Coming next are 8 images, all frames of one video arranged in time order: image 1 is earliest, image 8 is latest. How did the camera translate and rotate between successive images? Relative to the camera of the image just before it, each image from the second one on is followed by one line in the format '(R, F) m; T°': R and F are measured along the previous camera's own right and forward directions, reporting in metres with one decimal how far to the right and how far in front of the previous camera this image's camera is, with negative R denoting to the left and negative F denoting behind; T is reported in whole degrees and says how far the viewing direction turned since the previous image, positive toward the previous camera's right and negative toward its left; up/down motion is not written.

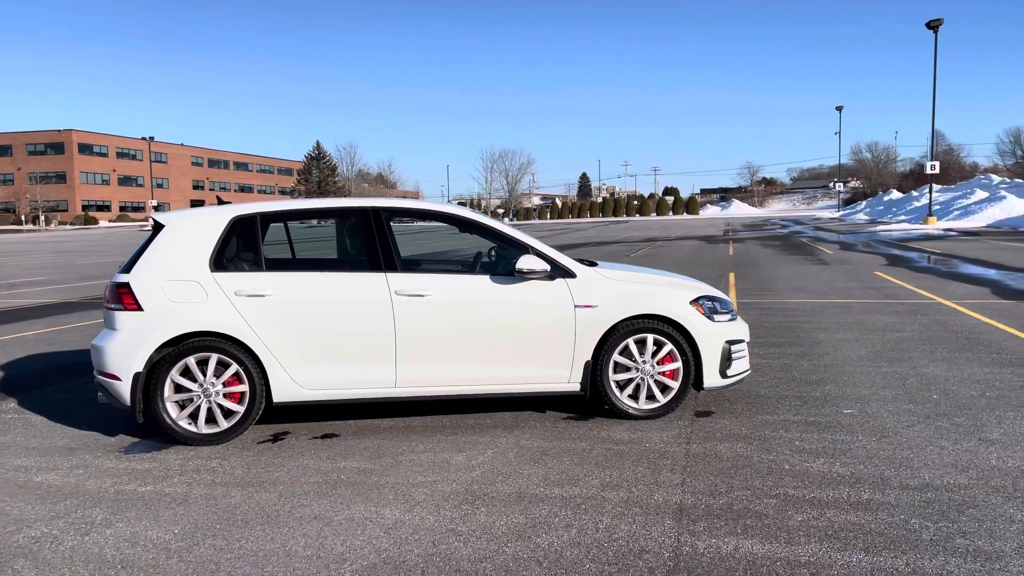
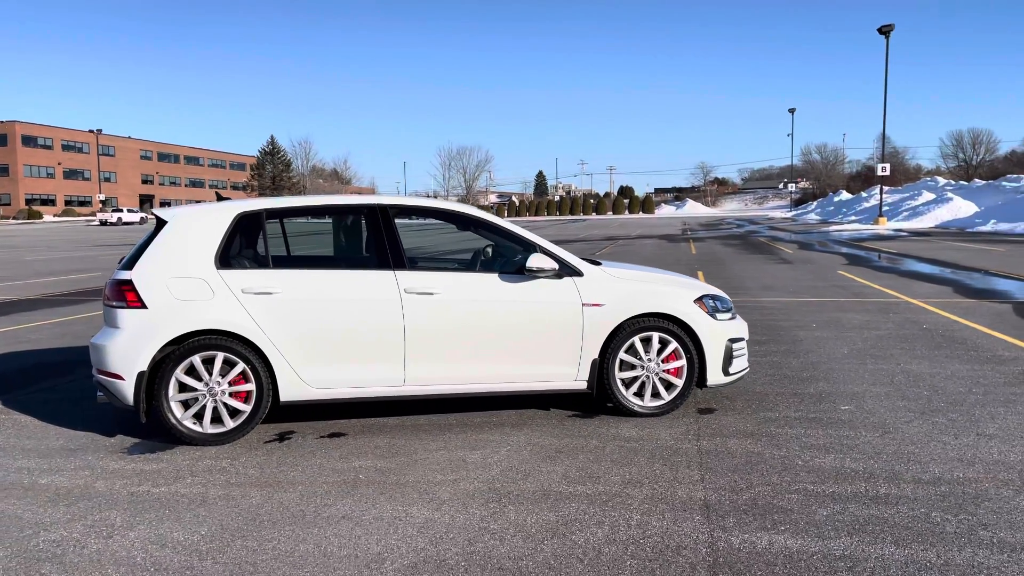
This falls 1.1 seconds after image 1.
(-0.3, 0.0) m; +2°
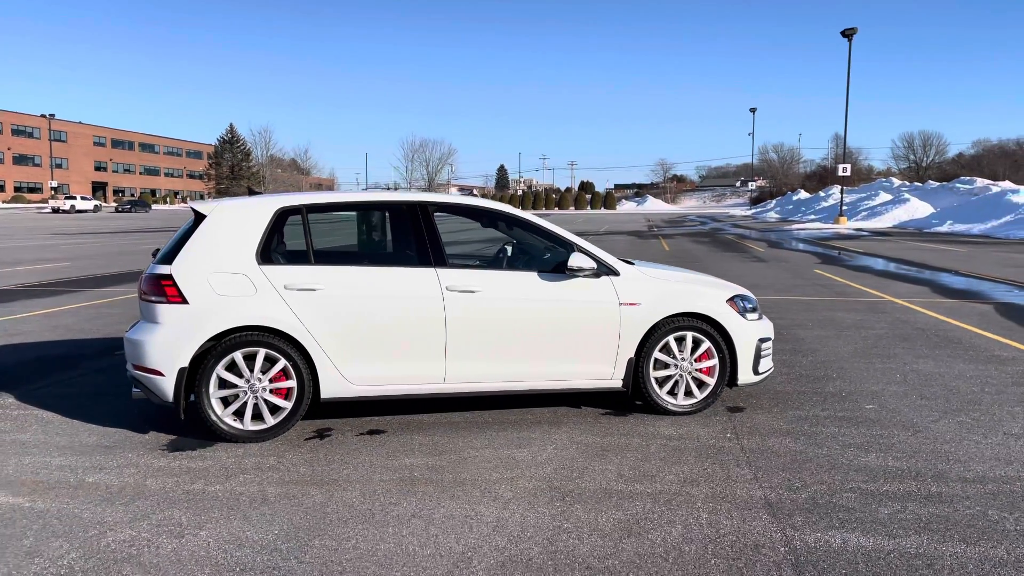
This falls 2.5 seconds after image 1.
(-0.4, 0.0) m; +2°
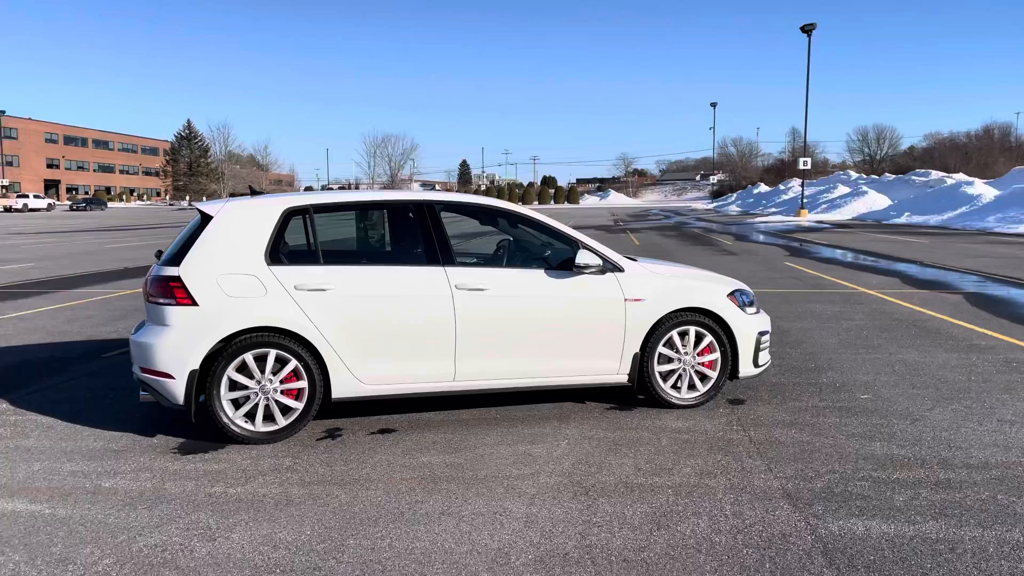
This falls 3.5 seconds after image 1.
(-0.2, 0.0) m; +2°
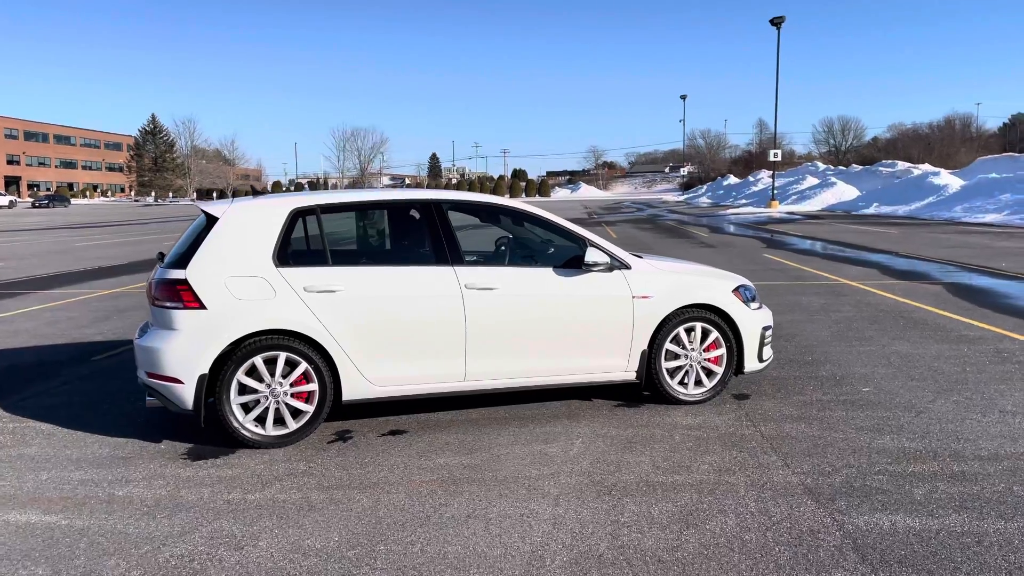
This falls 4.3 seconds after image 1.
(-0.2, 0.0) m; +2°
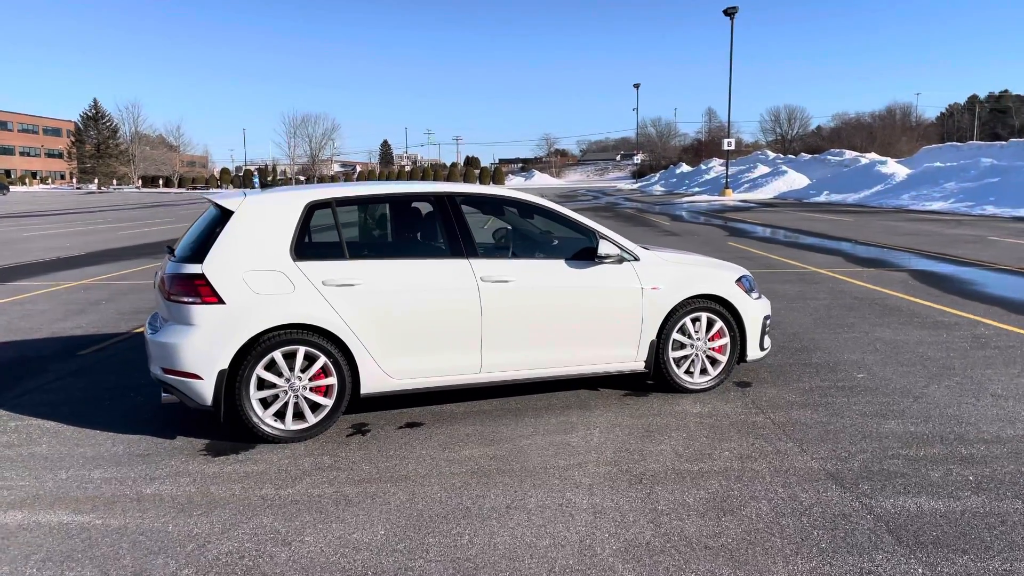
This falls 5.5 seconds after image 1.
(-0.3, 0.0) m; +3°
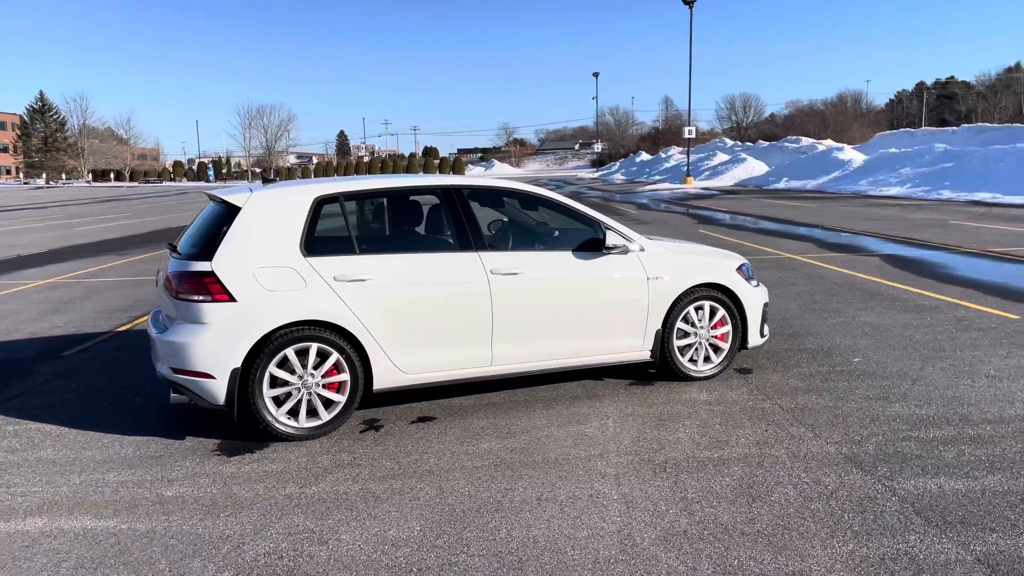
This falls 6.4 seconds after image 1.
(-0.2, 0.0) m; +2°
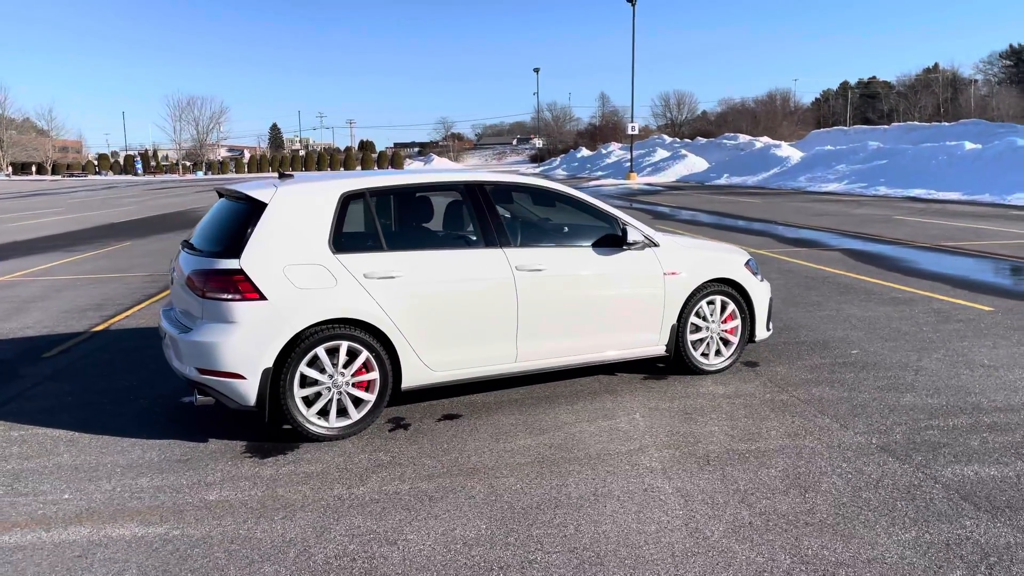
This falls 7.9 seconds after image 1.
(-0.4, 0.0) m; +3°
